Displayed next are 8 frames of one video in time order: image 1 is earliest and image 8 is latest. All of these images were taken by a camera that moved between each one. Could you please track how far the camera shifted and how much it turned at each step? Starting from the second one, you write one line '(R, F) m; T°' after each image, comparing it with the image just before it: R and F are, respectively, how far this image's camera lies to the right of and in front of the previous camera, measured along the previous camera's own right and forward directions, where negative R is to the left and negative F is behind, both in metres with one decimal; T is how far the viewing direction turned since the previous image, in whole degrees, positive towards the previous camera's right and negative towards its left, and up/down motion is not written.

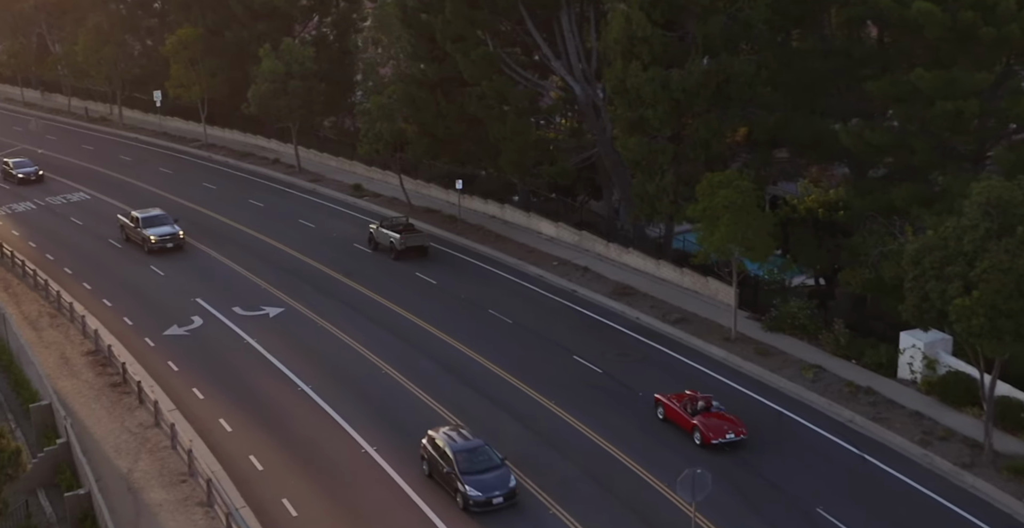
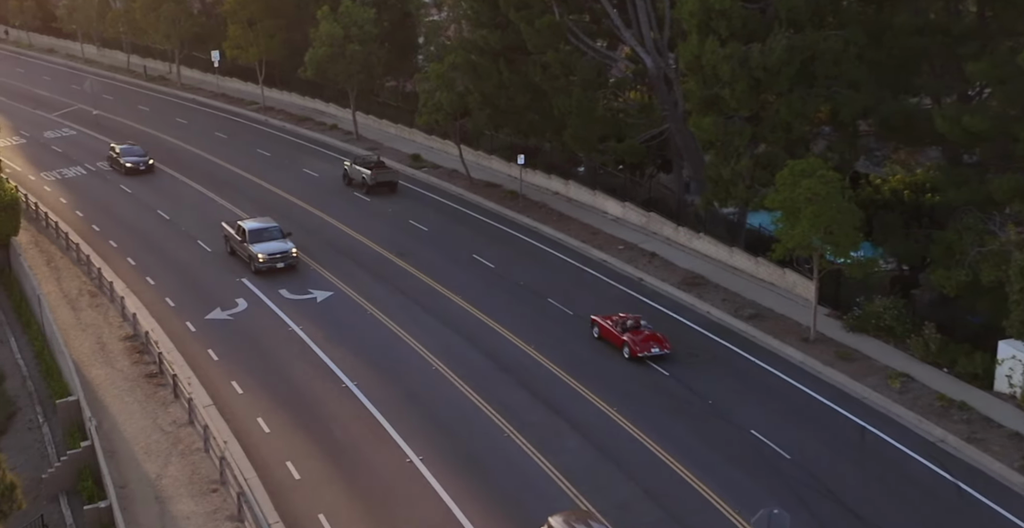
(0.0, +2.5) m; -3°
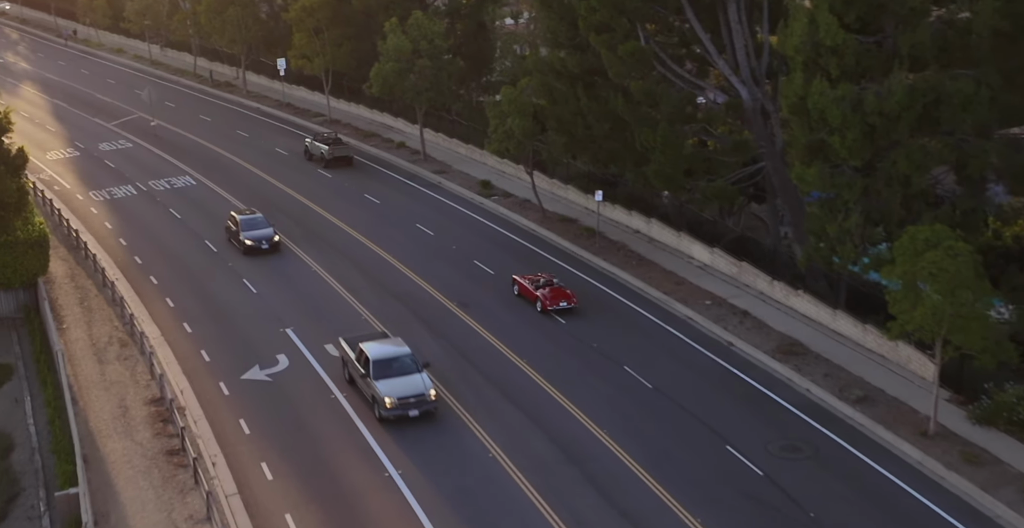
(-0.1, +4.1) m; -4°
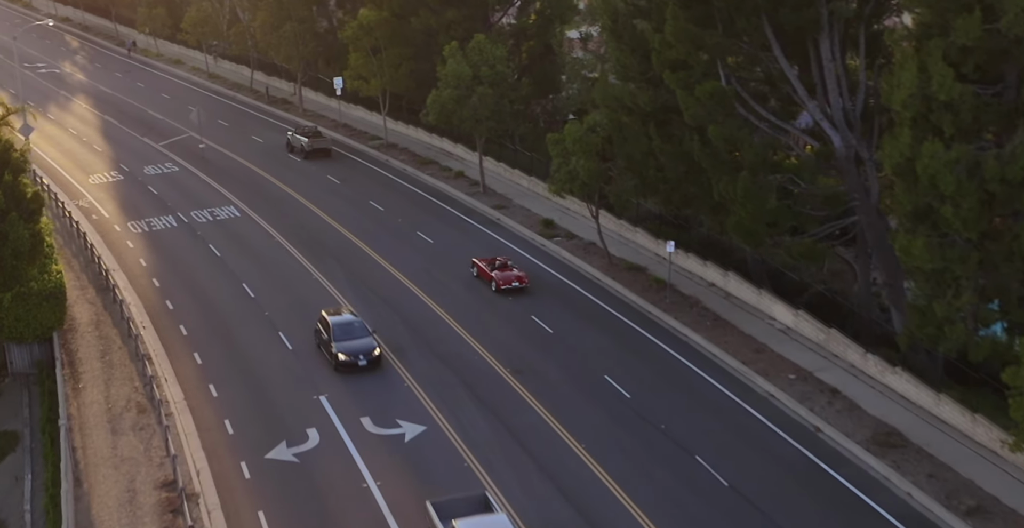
(0.0, +3.6) m; -3°
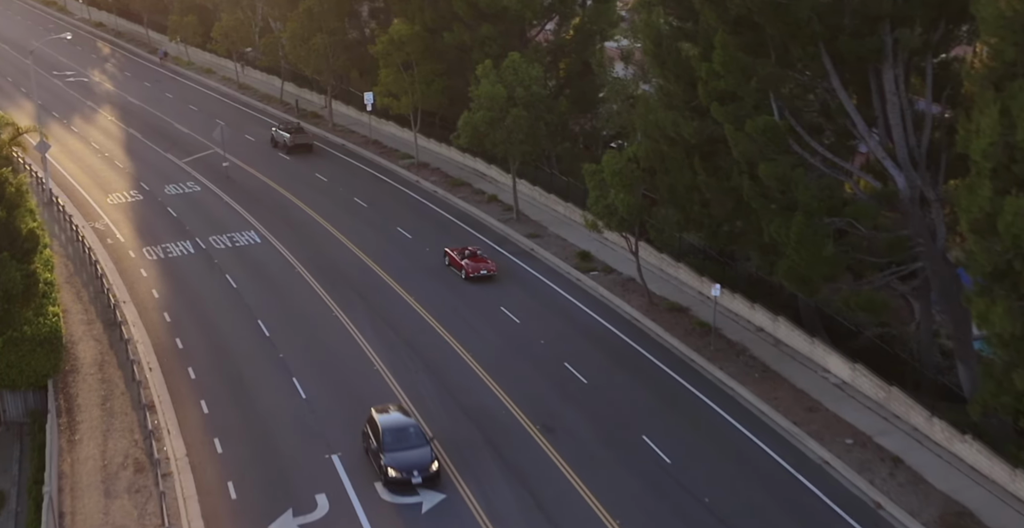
(+0.1, +2.6) m; -2°
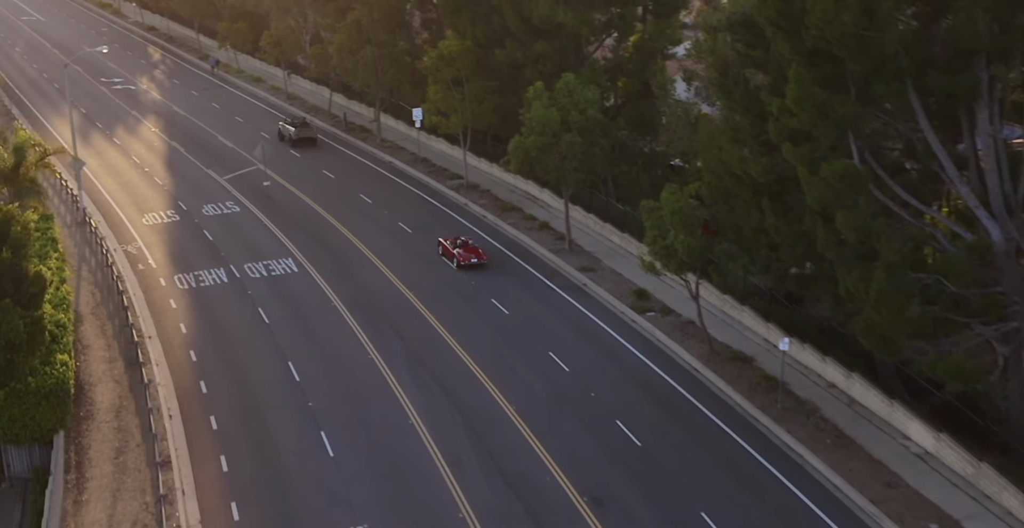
(+0.1, +2.8) m; -3°
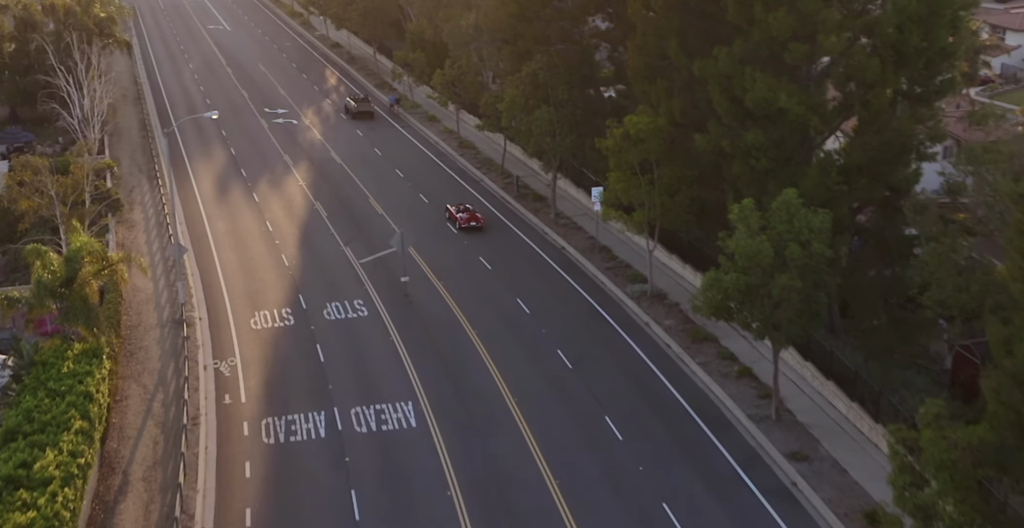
(0.0, +10.5) m; -11°
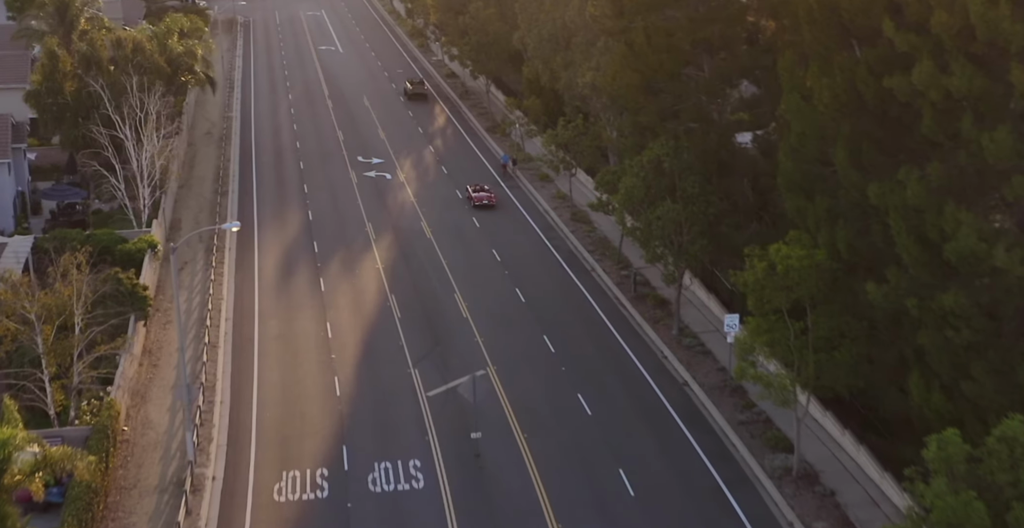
(+0.5, +9.6) m; -7°
